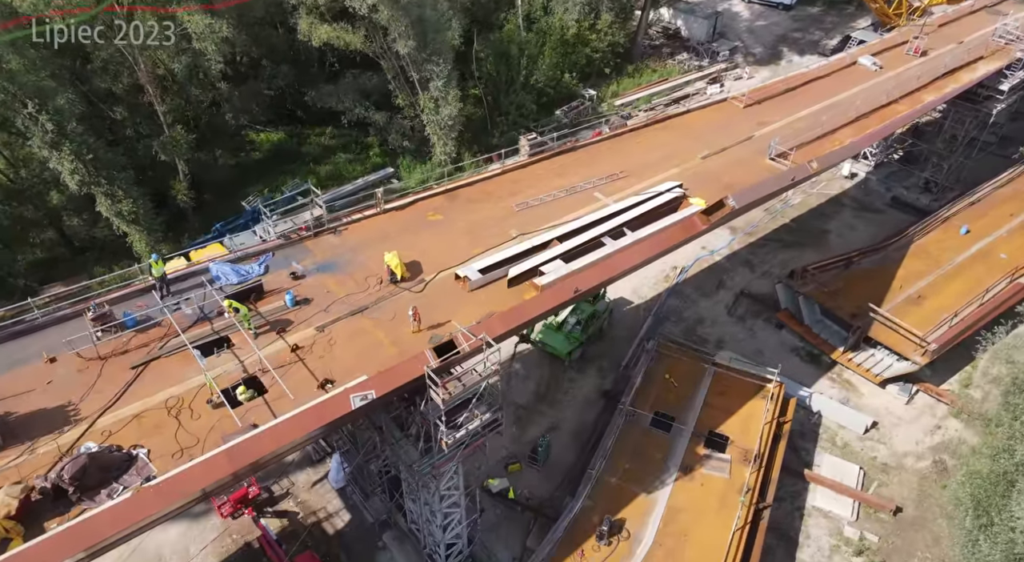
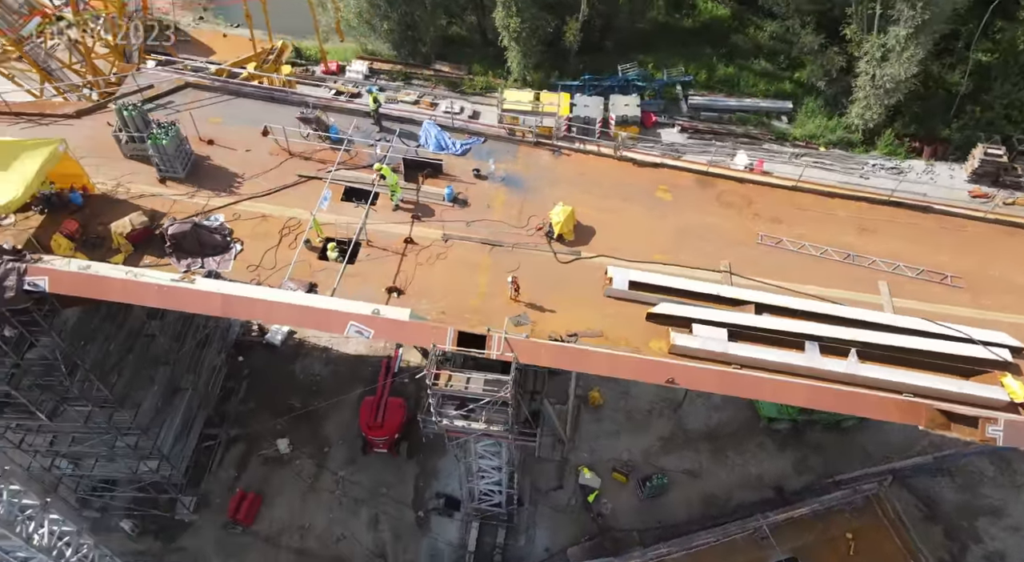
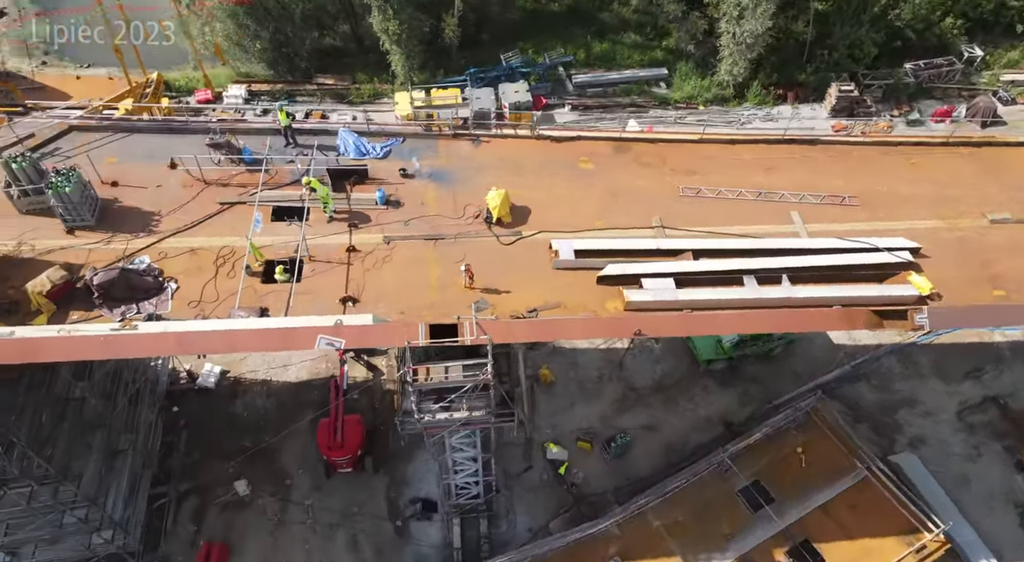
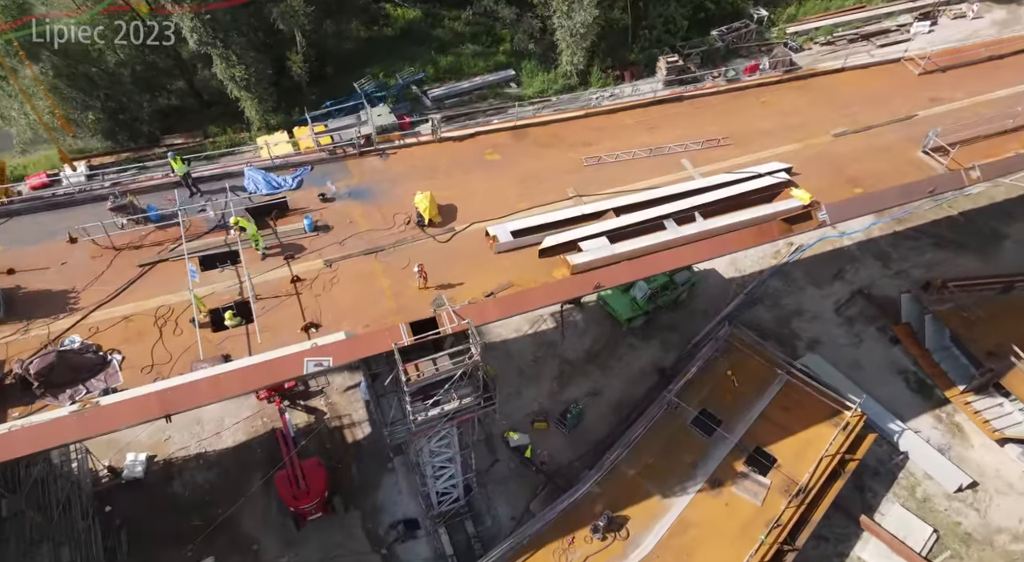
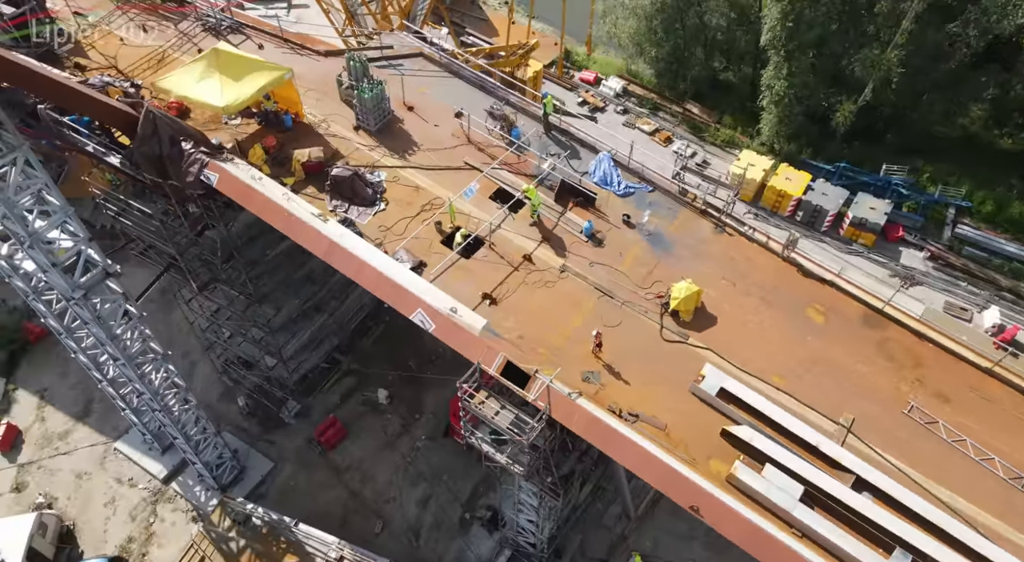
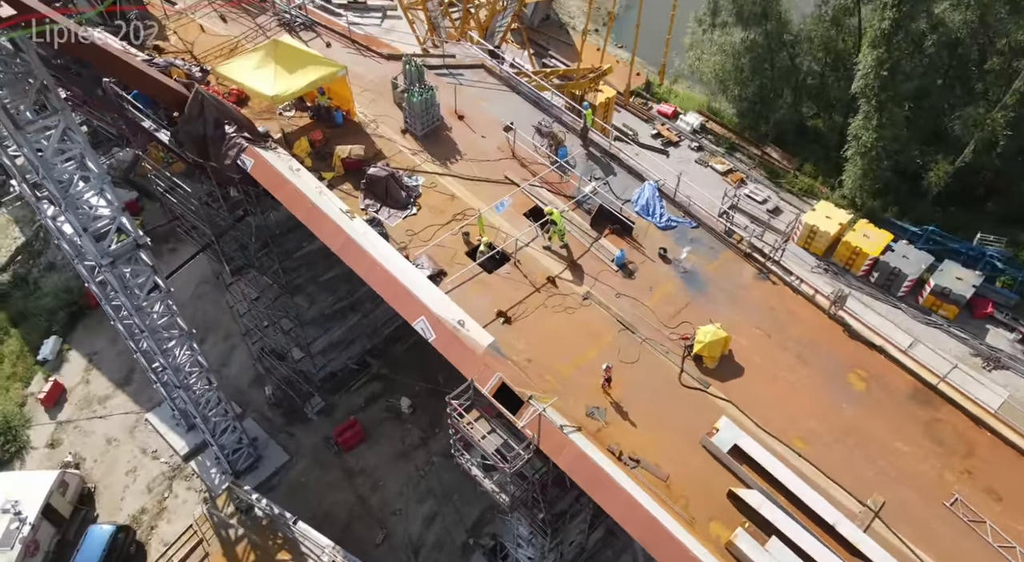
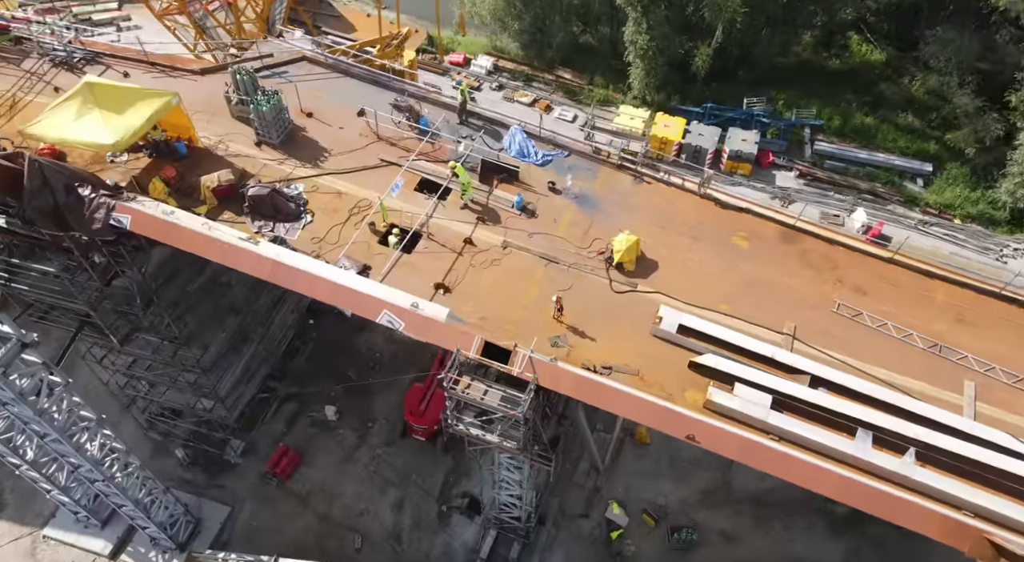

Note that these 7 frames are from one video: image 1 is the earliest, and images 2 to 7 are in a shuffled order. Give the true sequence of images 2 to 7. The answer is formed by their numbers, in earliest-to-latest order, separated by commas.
4, 3, 2, 7, 5, 6
